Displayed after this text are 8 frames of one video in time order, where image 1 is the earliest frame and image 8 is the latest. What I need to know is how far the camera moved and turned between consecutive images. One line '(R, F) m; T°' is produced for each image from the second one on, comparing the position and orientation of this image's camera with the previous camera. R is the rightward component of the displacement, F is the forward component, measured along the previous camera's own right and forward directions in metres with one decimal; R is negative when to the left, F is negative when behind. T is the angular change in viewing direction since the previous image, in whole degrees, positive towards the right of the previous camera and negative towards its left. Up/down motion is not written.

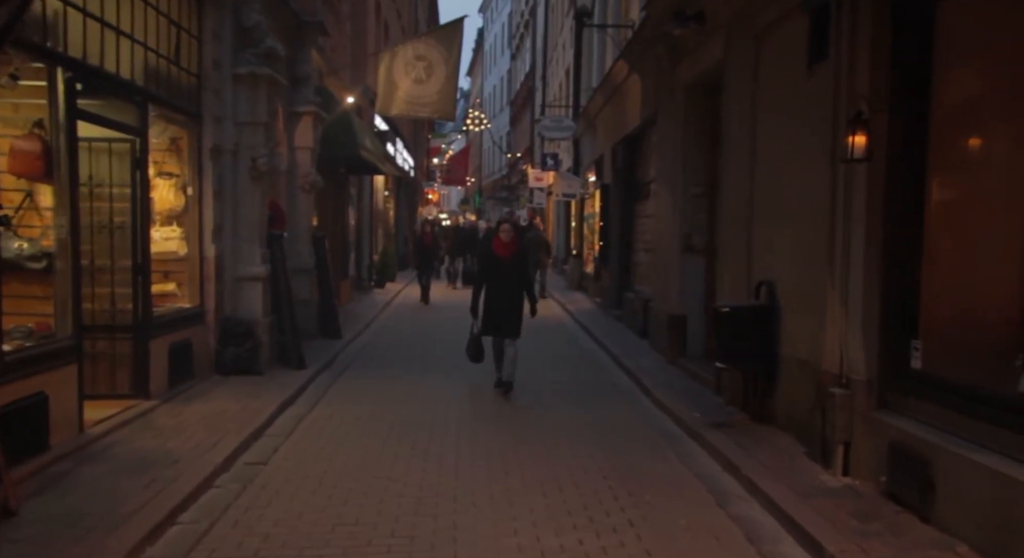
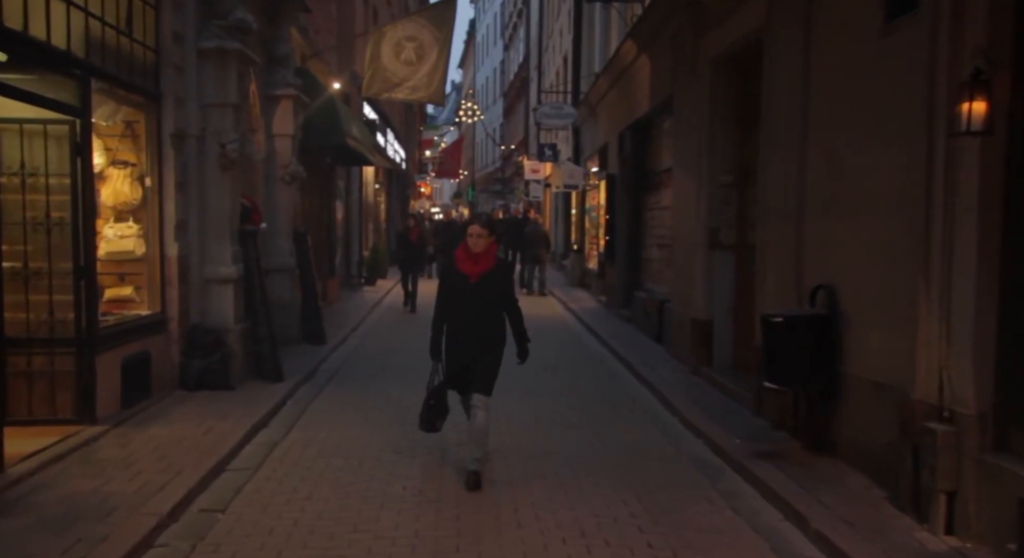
(-0.1, +1.3) m; 0°
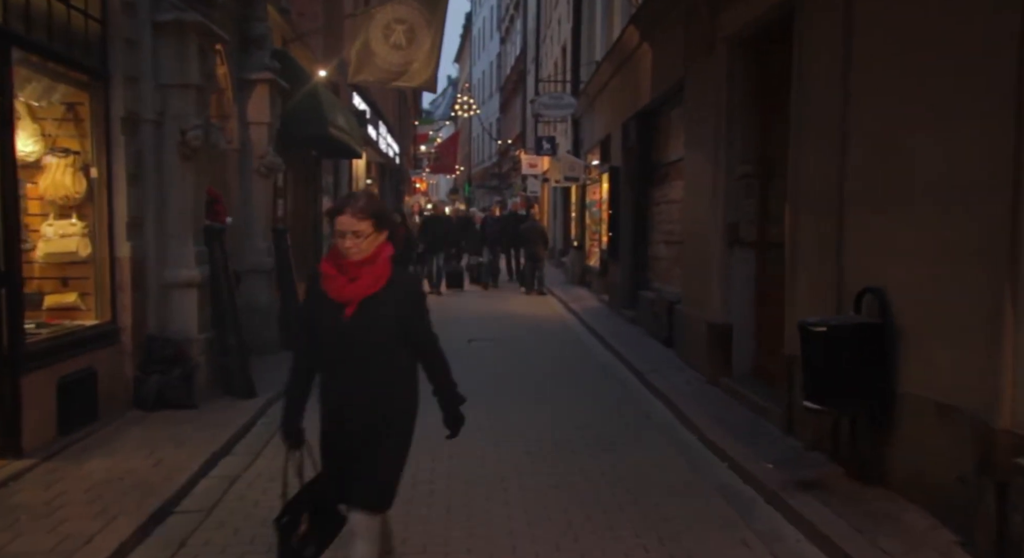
(0.0, +1.1) m; 0°
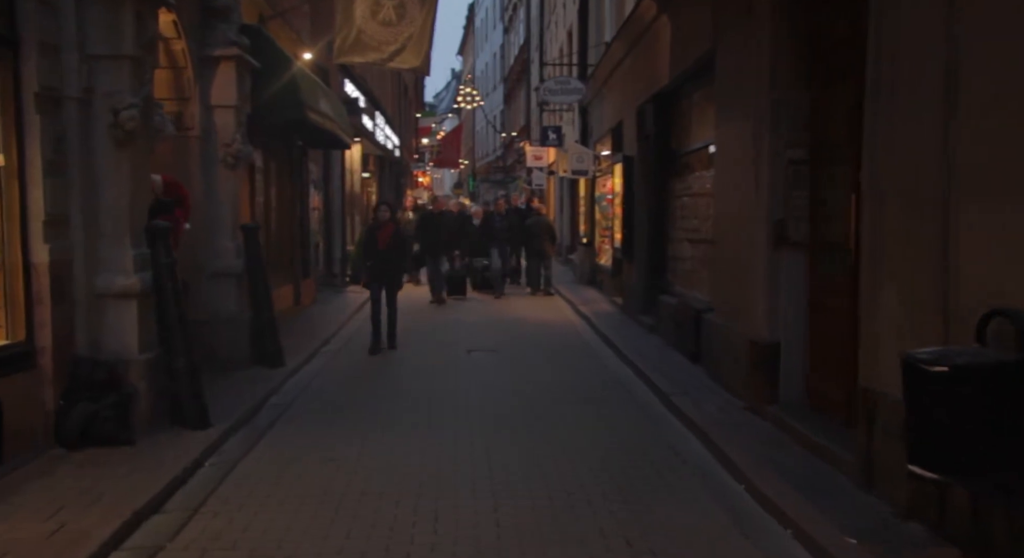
(0.0, +1.5) m; 0°
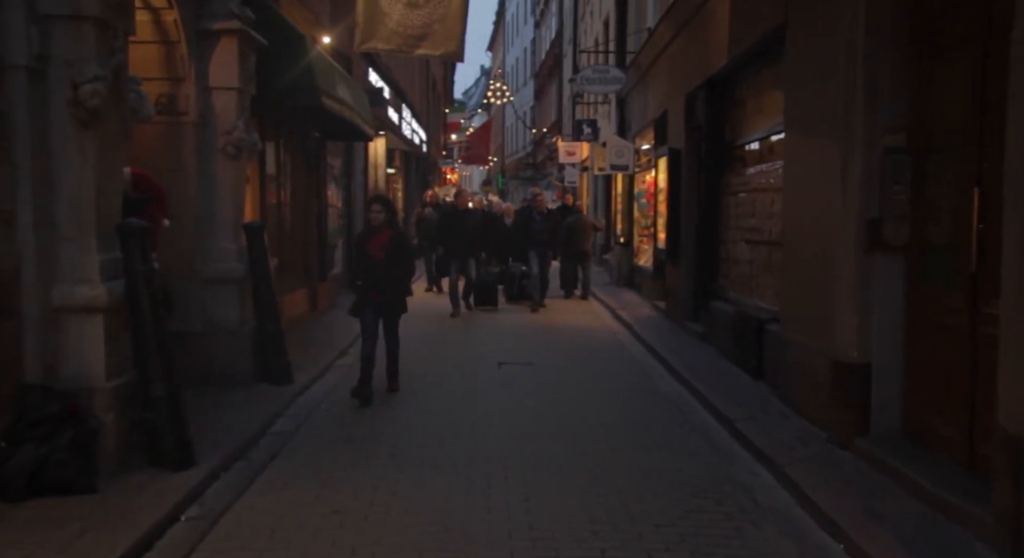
(-0.1, +1.3) m; -2°
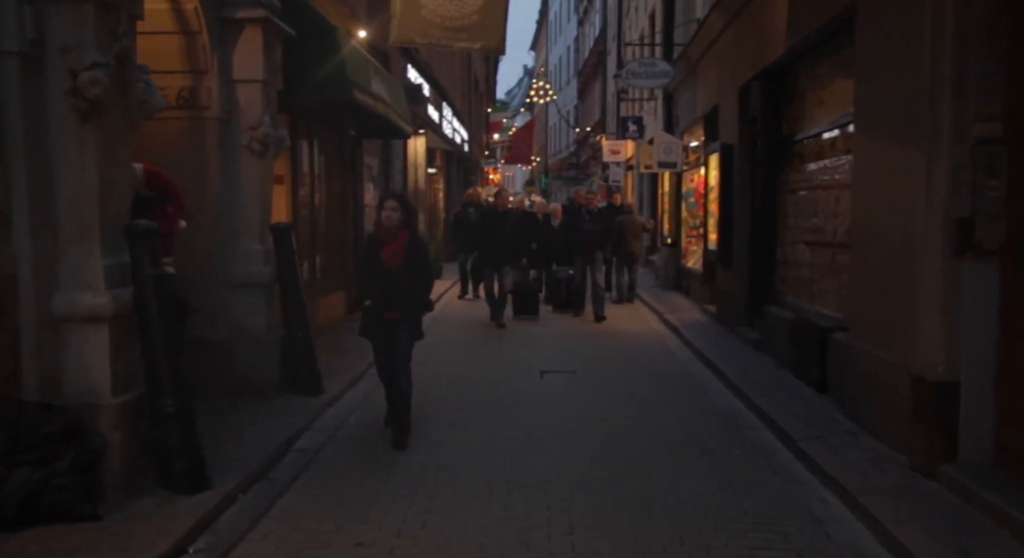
(0.0, +0.6) m; -2°
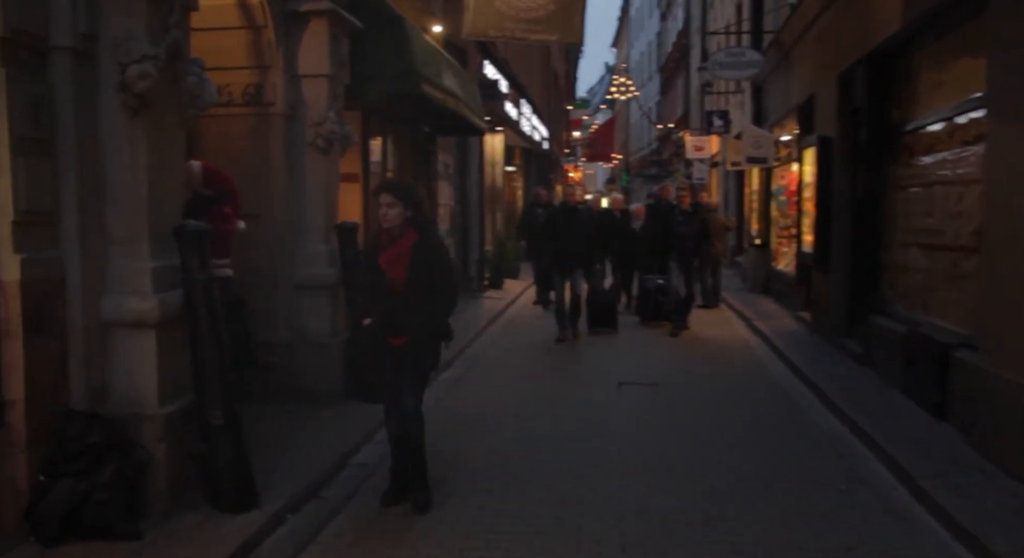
(0.0, +0.5) m; -4°
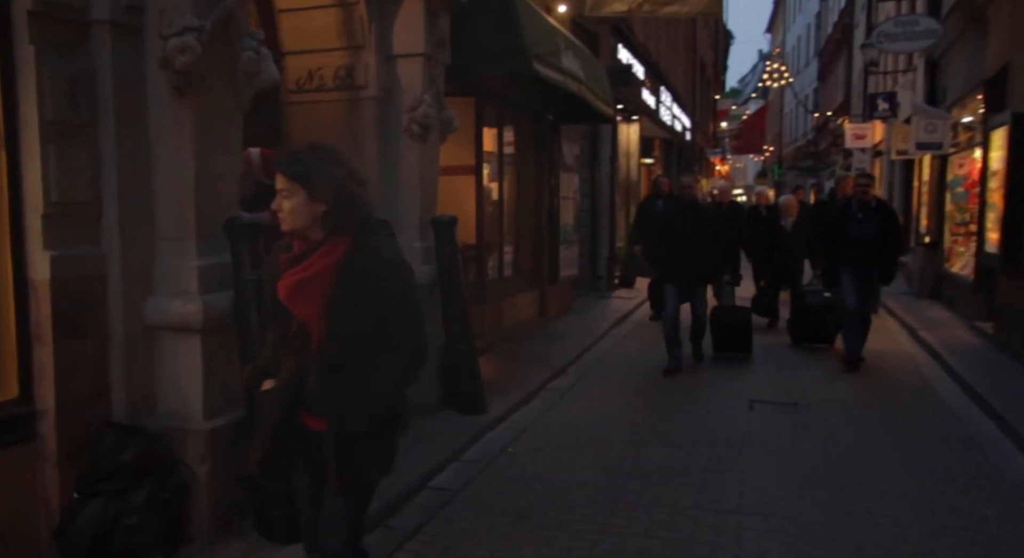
(+0.2, +1.0) m; -8°
